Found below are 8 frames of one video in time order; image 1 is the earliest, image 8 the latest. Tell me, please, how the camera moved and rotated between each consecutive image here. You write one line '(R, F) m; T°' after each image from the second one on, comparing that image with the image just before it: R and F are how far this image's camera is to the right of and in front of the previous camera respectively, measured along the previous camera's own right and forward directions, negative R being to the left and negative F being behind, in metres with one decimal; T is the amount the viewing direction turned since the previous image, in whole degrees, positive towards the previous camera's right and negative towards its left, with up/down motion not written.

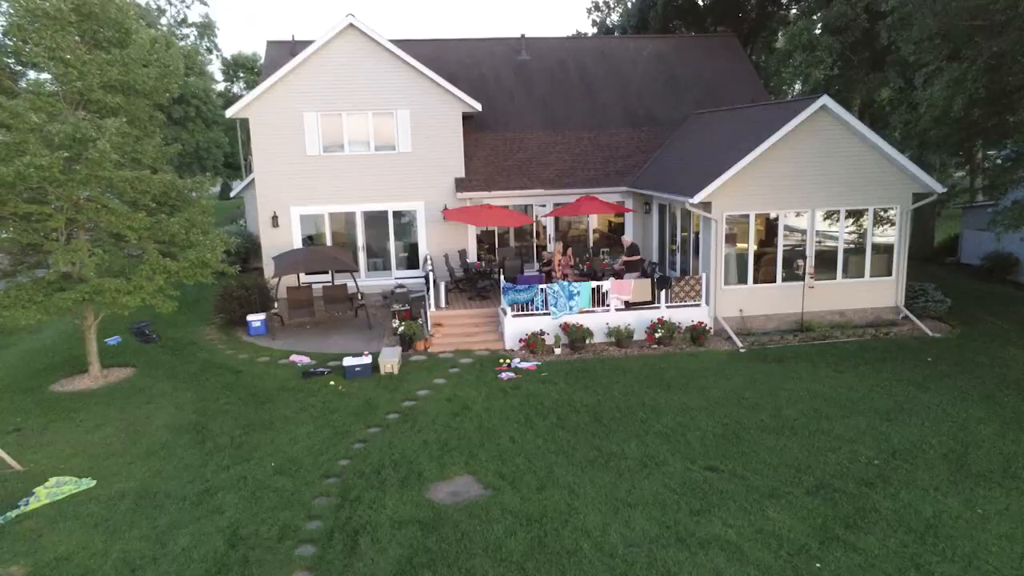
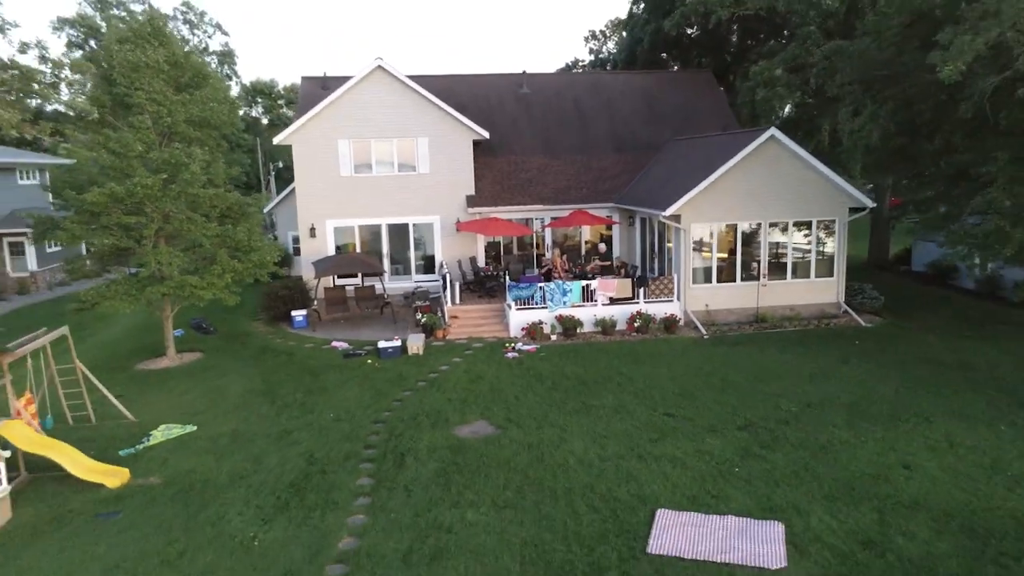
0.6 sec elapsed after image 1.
(-0.1, -3.3) m; 0°
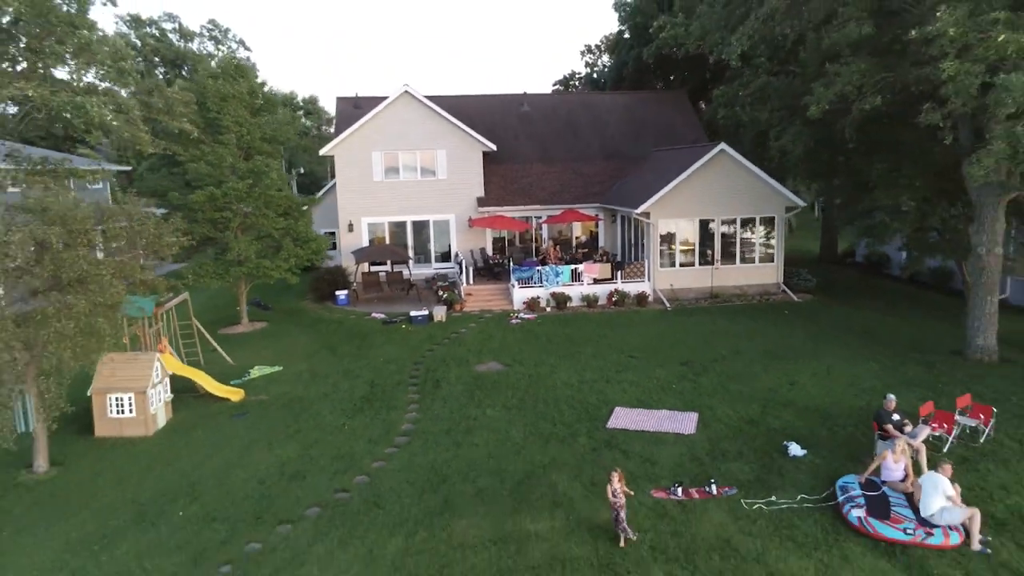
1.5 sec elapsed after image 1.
(-0.1, -4.9) m; 0°
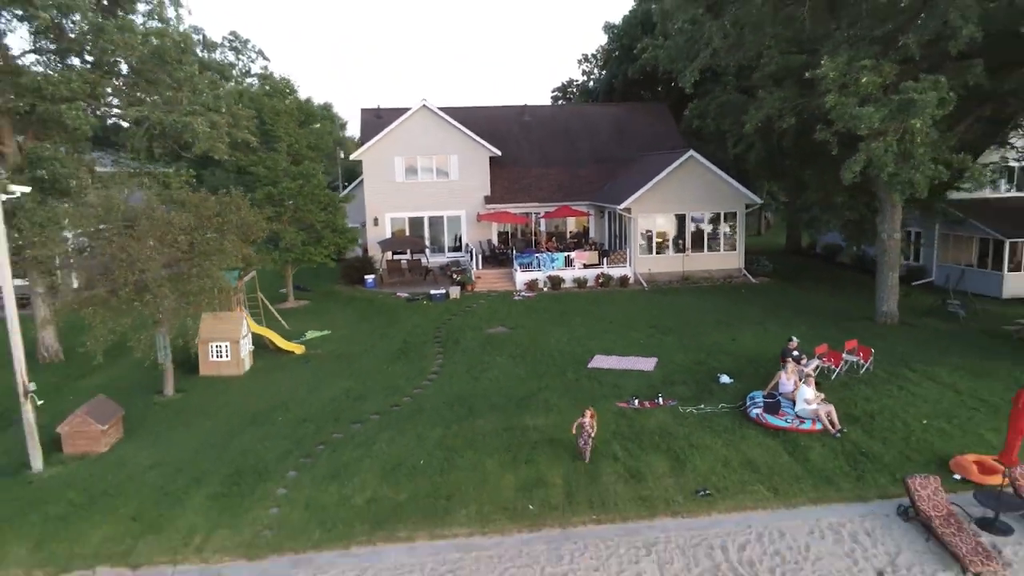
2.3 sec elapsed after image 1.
(-0.1, -4.6) m; 0°
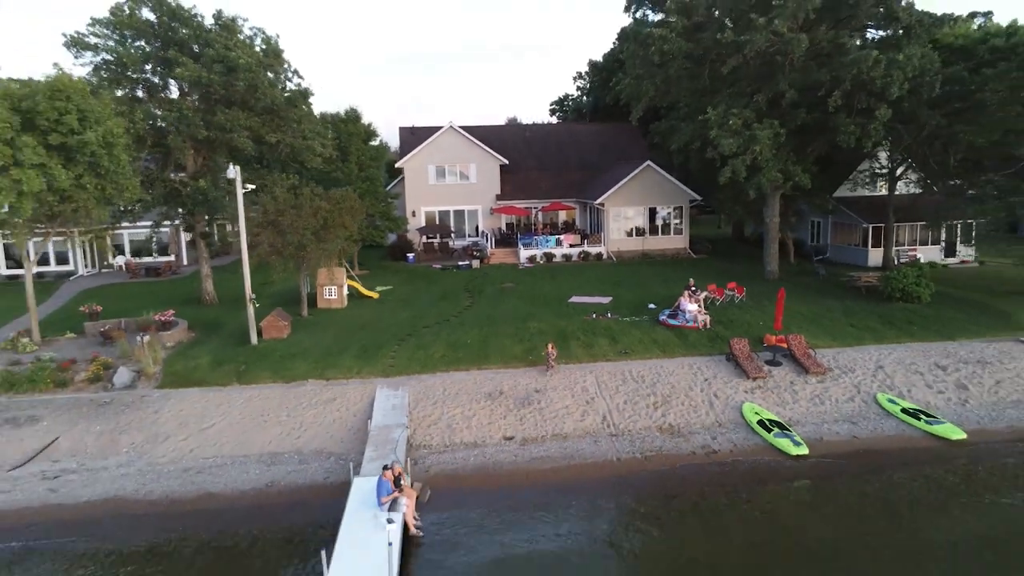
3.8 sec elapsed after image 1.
(-0.2, -10.5) m; 0°
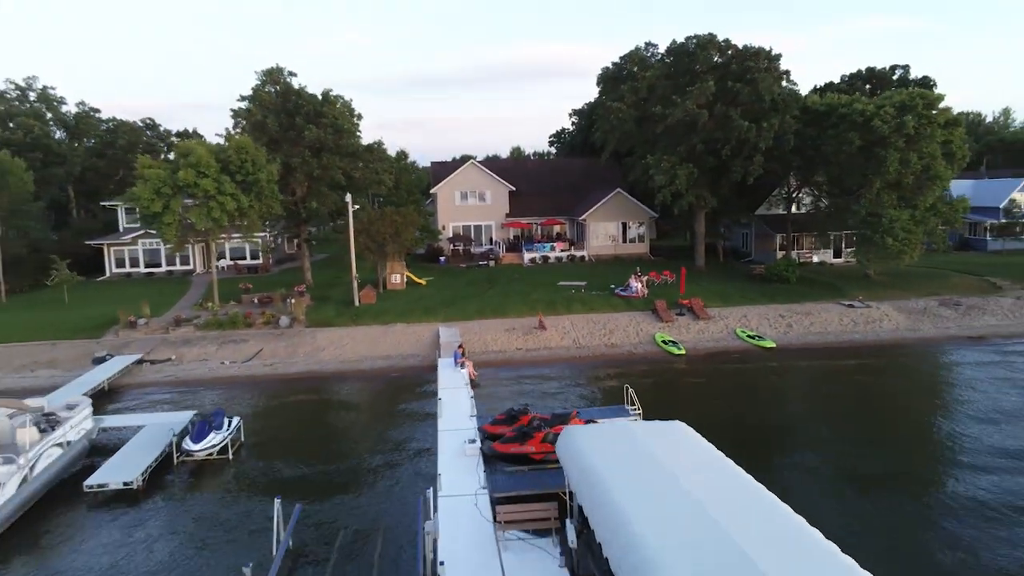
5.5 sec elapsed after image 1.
(-0.3, -13.8) m; 0°
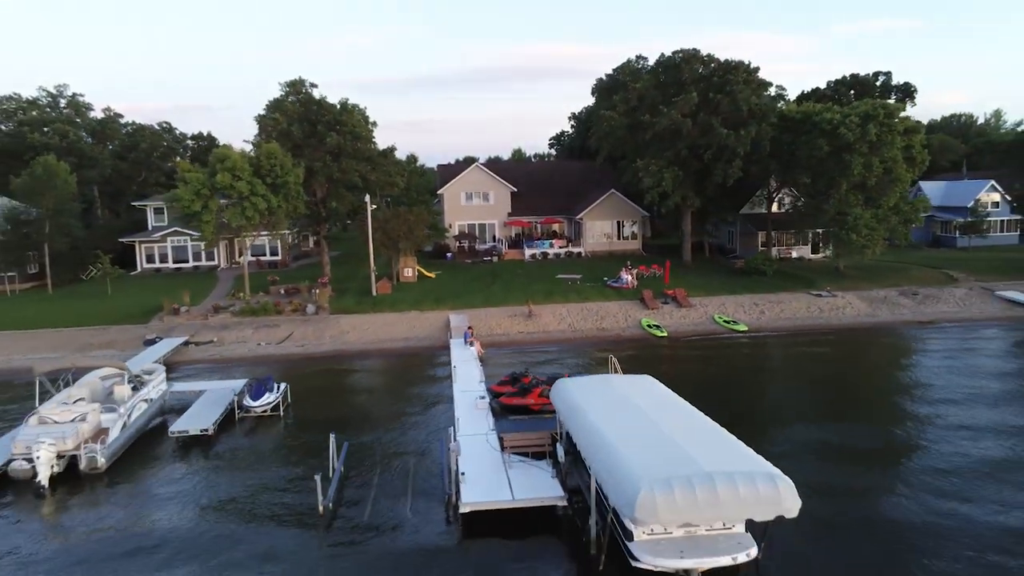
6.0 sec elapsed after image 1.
(-0.1, -4.1) m; 0°
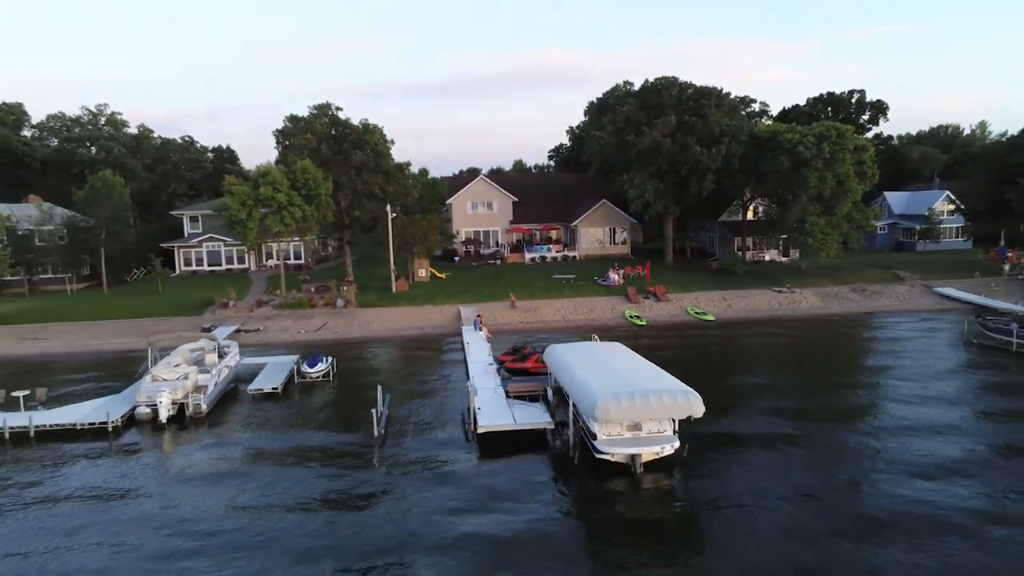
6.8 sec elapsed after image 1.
(0.0, -6.2) m; 0°
